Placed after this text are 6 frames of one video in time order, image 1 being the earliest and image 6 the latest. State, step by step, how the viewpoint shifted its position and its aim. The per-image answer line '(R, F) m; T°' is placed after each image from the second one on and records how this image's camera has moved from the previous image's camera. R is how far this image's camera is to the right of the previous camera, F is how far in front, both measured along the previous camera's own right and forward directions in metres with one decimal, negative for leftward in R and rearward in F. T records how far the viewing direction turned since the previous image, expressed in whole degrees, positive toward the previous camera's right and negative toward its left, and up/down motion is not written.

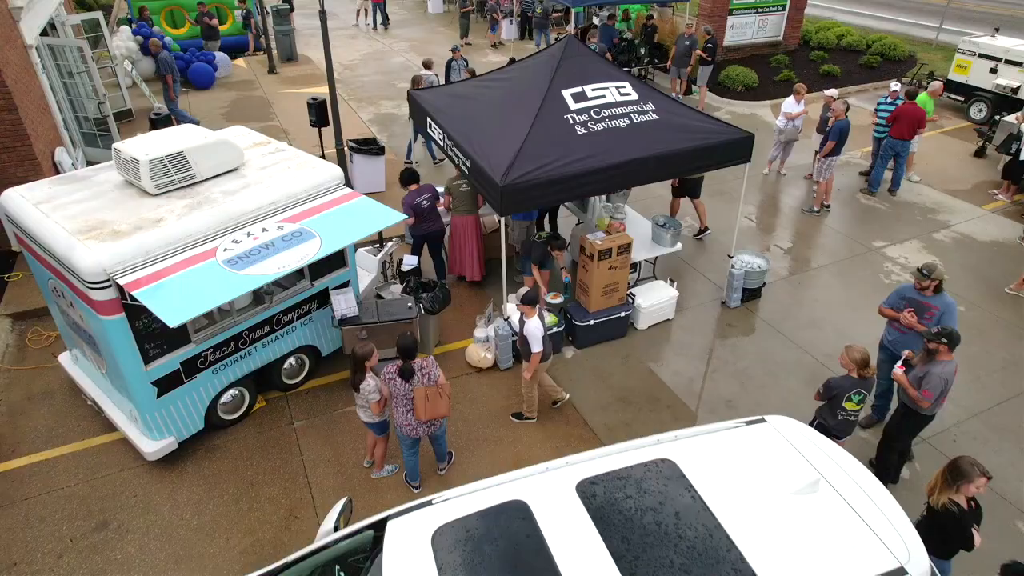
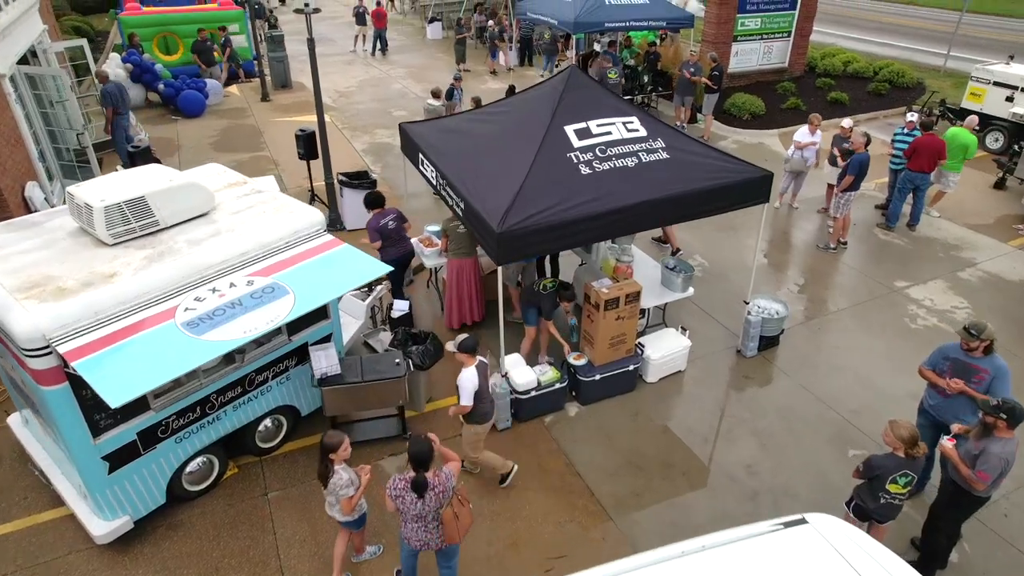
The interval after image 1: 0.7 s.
(0.0, +0.5) m; 0°
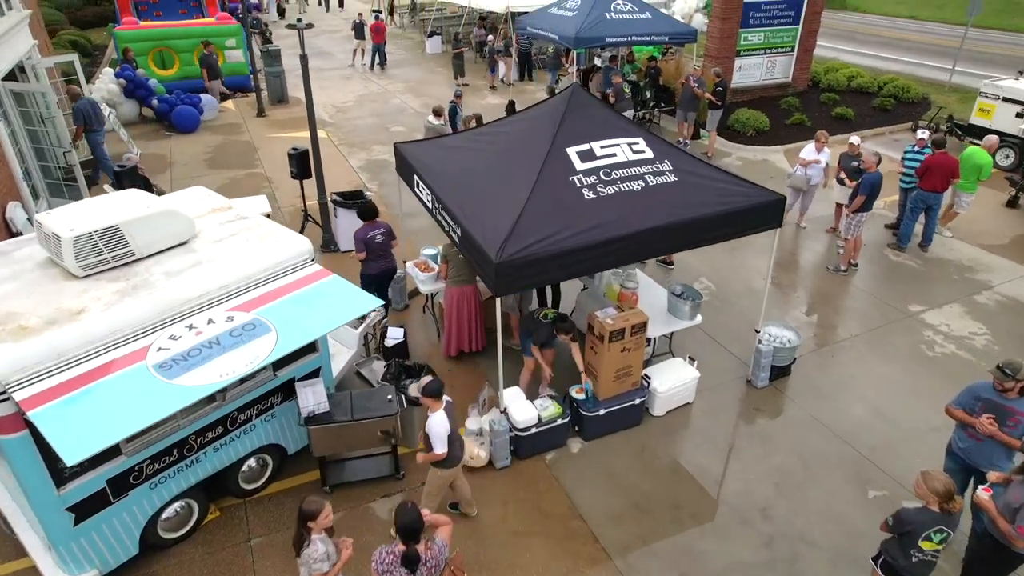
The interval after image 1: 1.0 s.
(0.0, +0.3) m; 0°
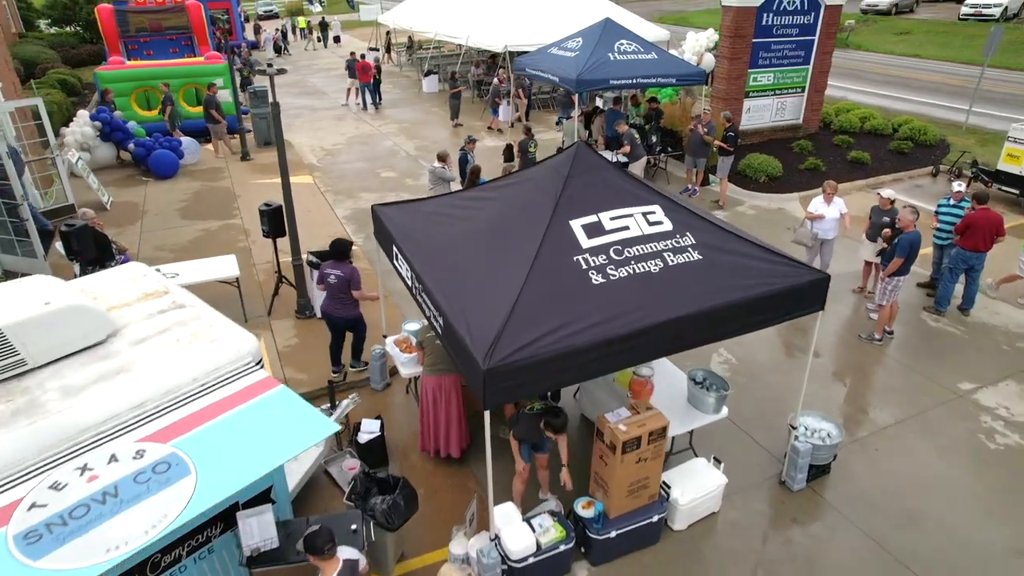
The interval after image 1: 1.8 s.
(+0.1, +0.9) m; 0°
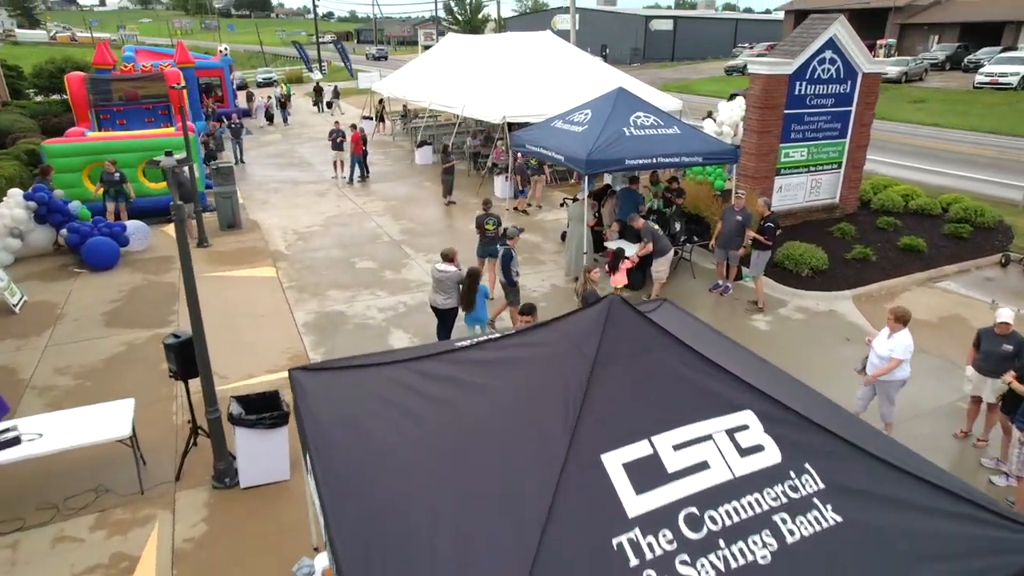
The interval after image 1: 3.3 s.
(+0.1, +2.1) m; 0°
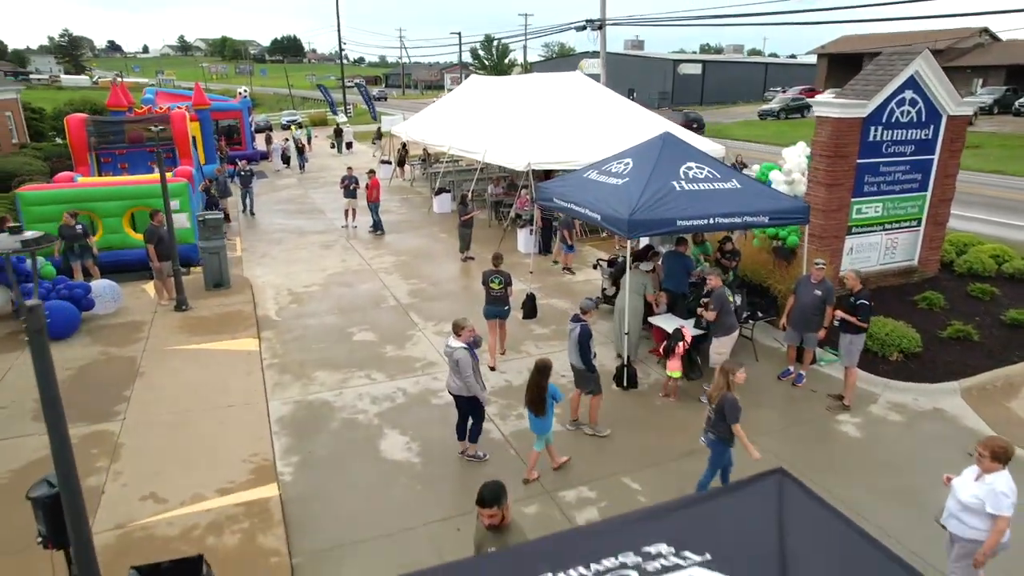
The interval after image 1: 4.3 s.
(0.0, +1.8) m; -2°
